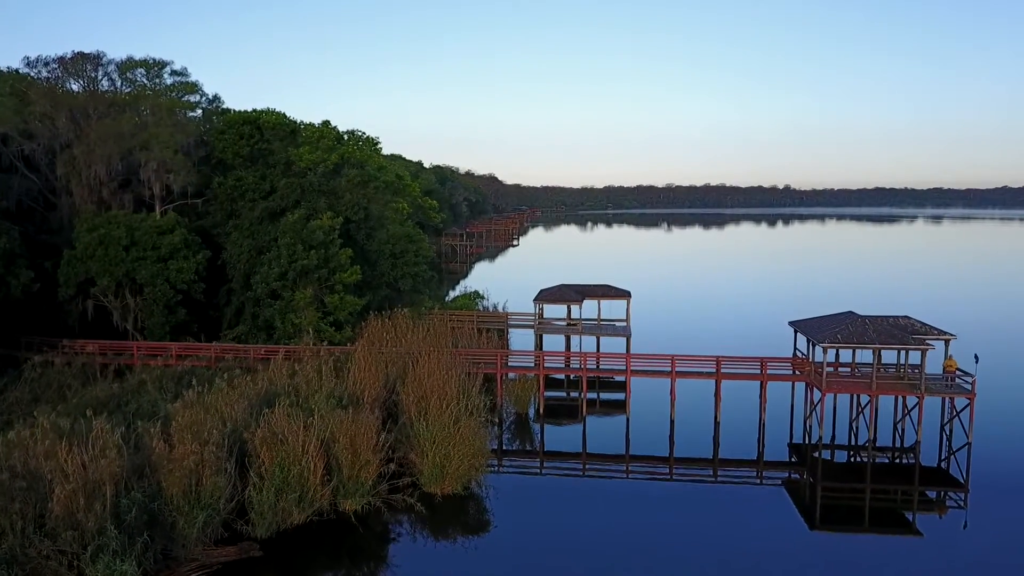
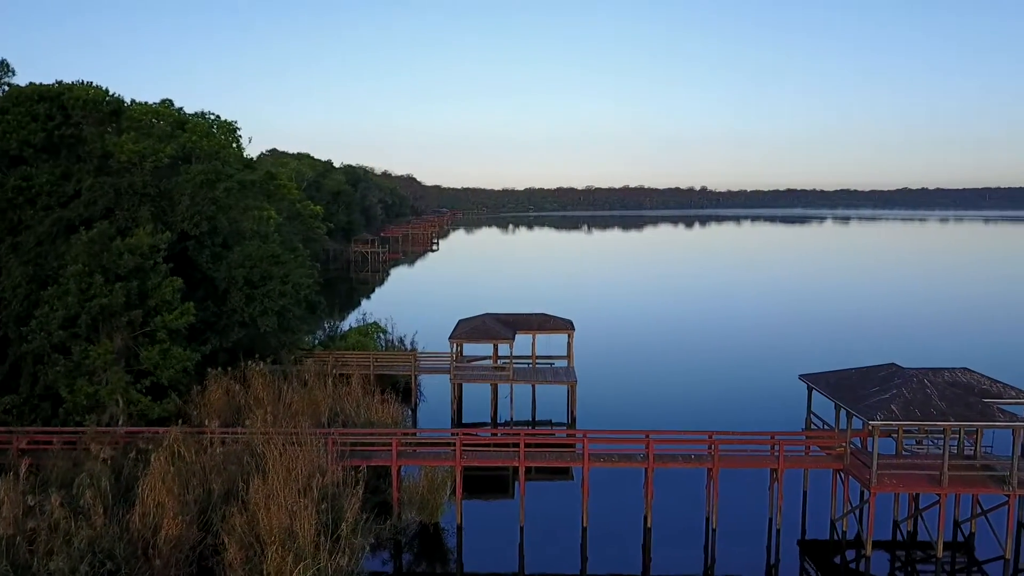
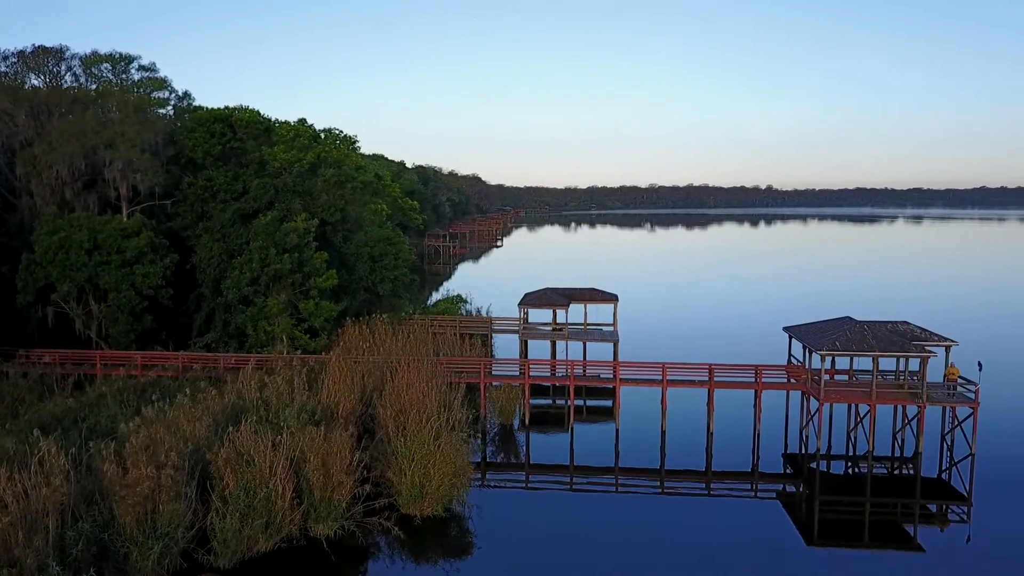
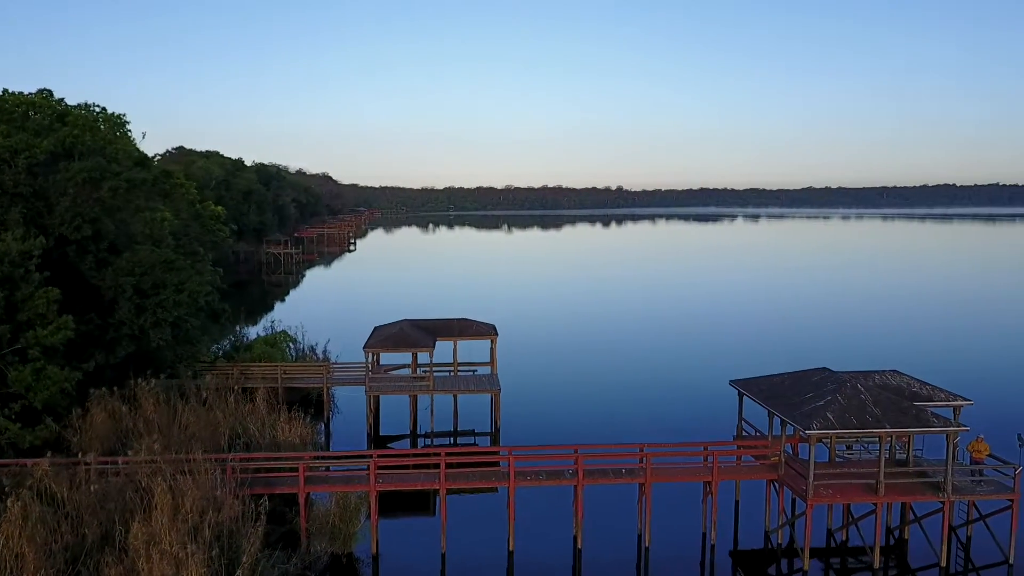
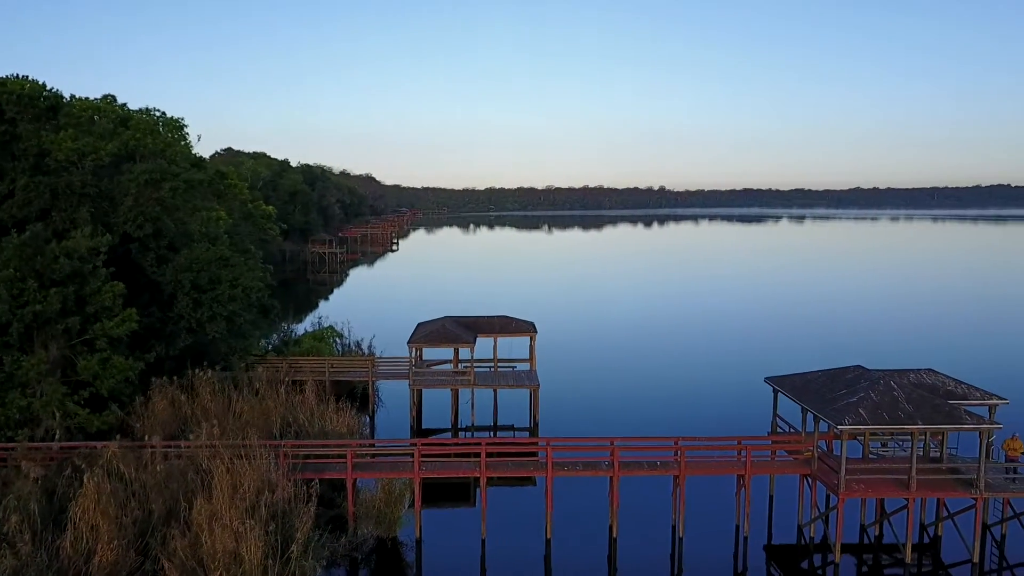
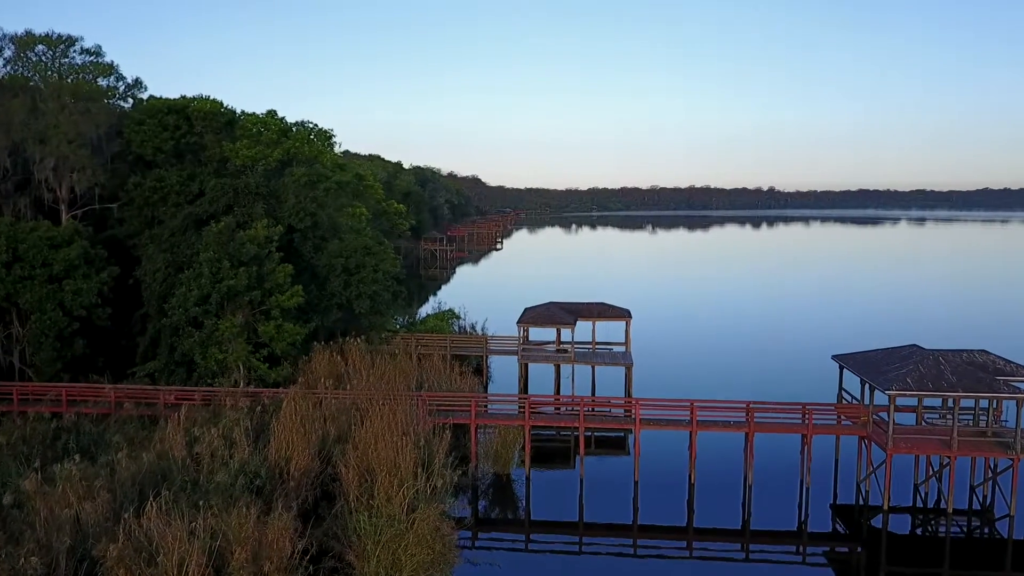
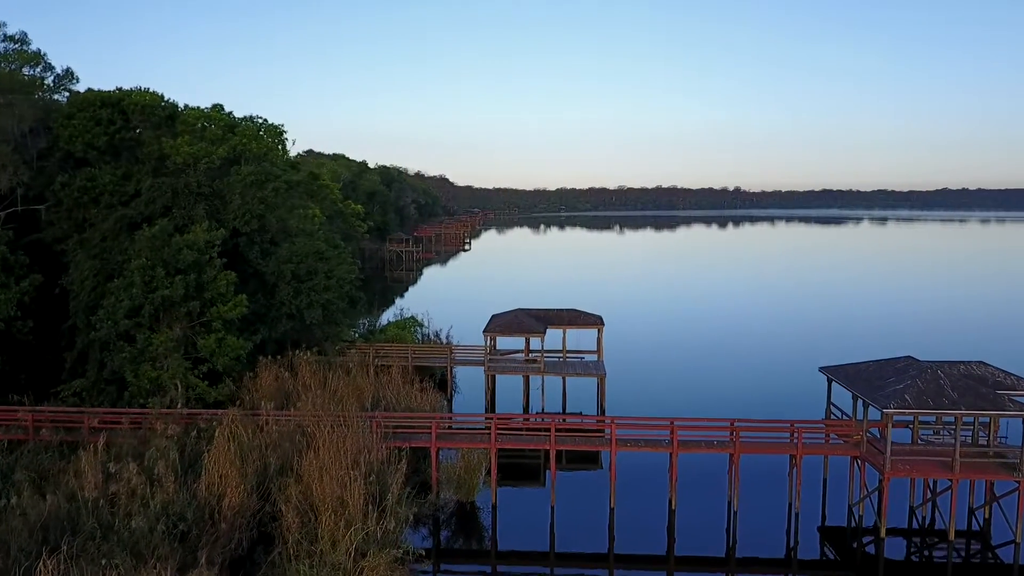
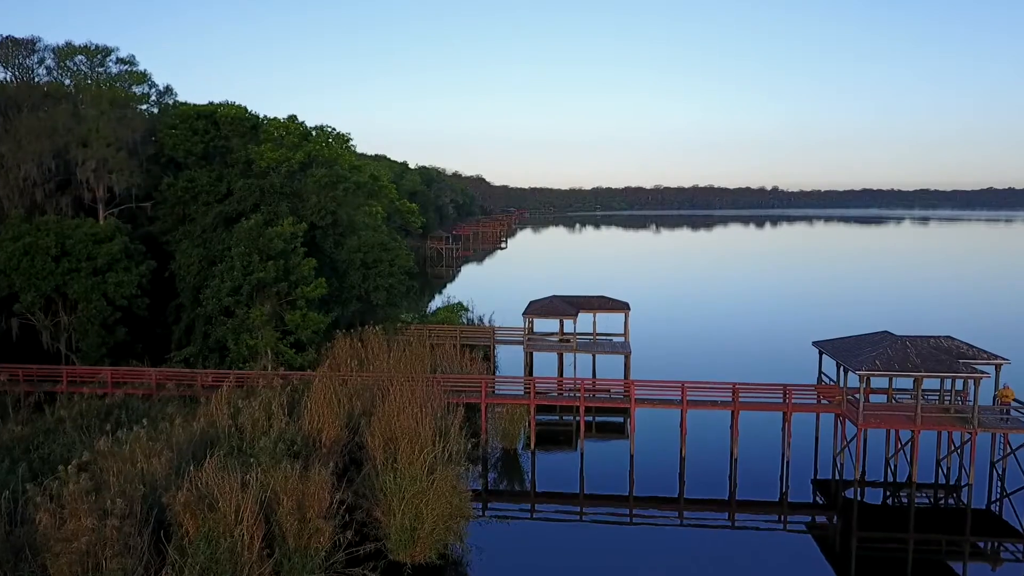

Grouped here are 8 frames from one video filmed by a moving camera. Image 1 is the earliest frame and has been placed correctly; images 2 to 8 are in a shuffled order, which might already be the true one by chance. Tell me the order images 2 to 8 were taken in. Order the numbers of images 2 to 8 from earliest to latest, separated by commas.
3, 8, 6, 7, 2, 5, 4
